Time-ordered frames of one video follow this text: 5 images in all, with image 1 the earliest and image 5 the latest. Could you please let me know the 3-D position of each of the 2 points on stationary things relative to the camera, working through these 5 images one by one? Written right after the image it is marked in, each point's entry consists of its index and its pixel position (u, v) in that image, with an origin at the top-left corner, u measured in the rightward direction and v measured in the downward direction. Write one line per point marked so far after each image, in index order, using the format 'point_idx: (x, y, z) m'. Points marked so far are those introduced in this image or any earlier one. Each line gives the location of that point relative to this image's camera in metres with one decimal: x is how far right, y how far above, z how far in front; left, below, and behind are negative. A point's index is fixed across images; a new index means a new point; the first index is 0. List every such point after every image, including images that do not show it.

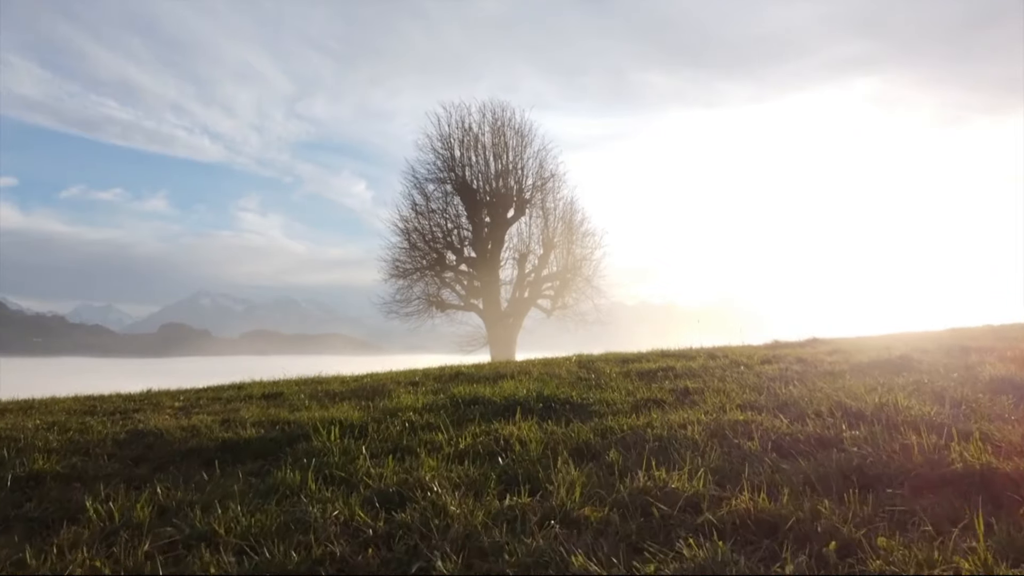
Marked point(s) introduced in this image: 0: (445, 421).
0: (-0.7, -1.4, +6.7) m
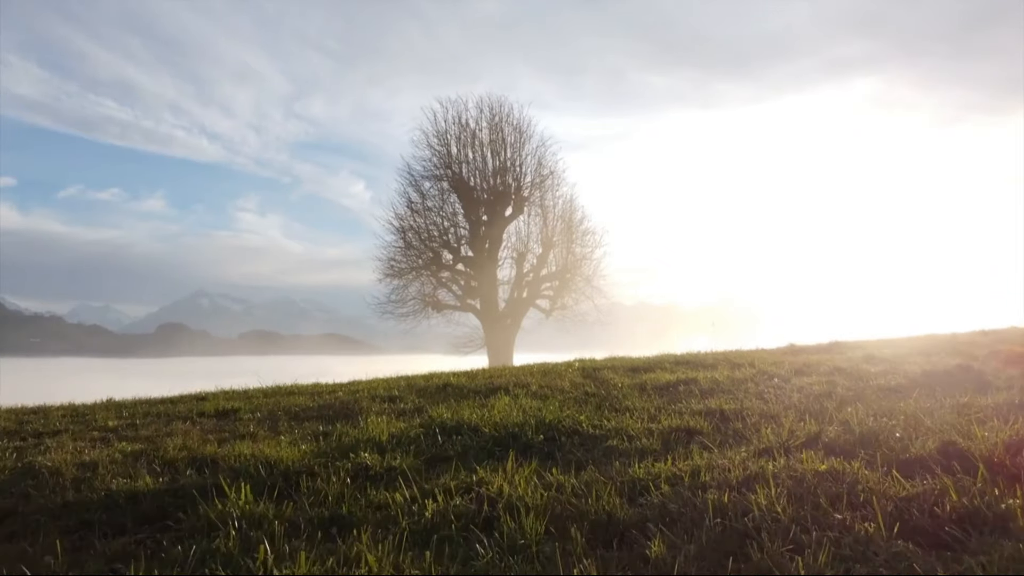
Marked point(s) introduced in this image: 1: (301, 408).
0: (-0.7, -1.3, +5.0) m
1: (-3.2, -1.8, +10.1) m
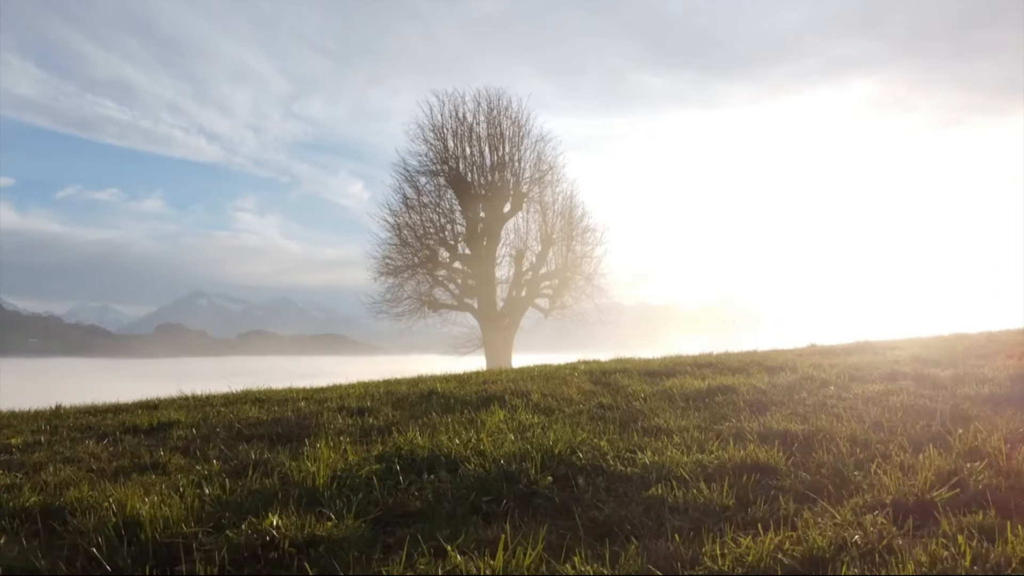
0: (-0.8, -1.2, +3.1) m
1: (-3.3, -1.7, +8.2) m
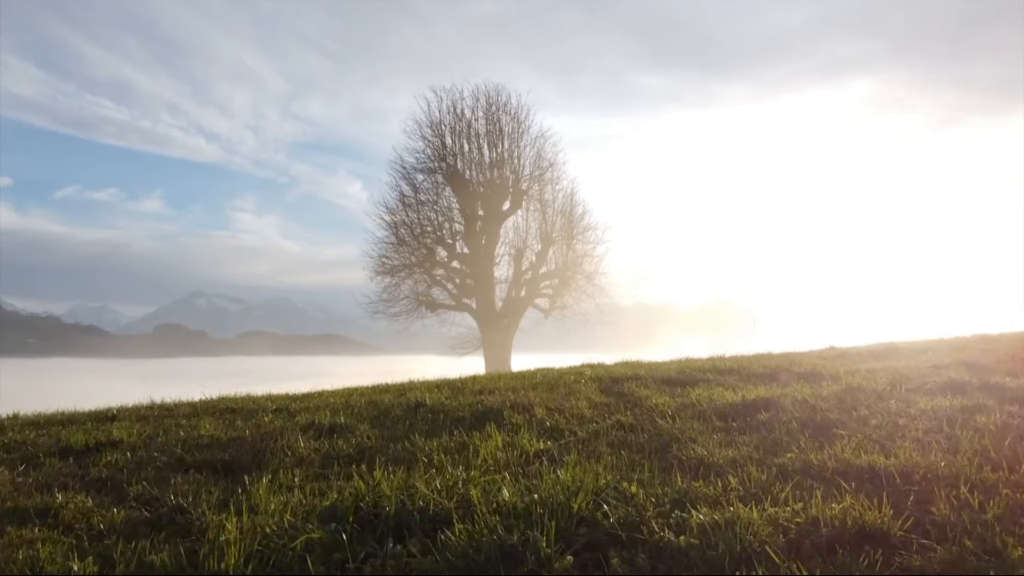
0: (-0.8, -1.1, +1.8) m
1: (-3.3, -1.6, +6.9) m
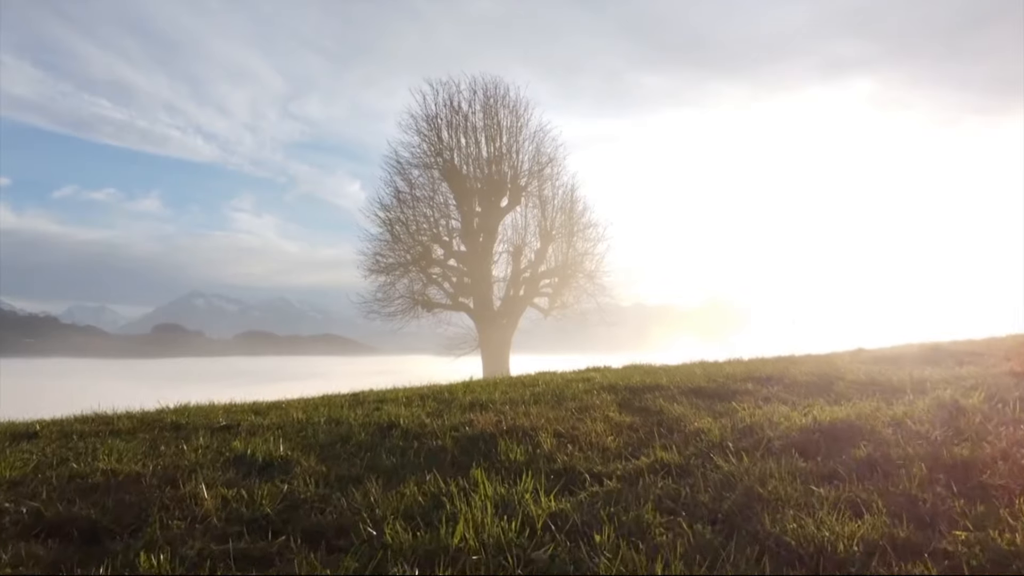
0: (-0.8, -1.0, 0.0) m
1: (-3.3, -1.5, +5.1) m
